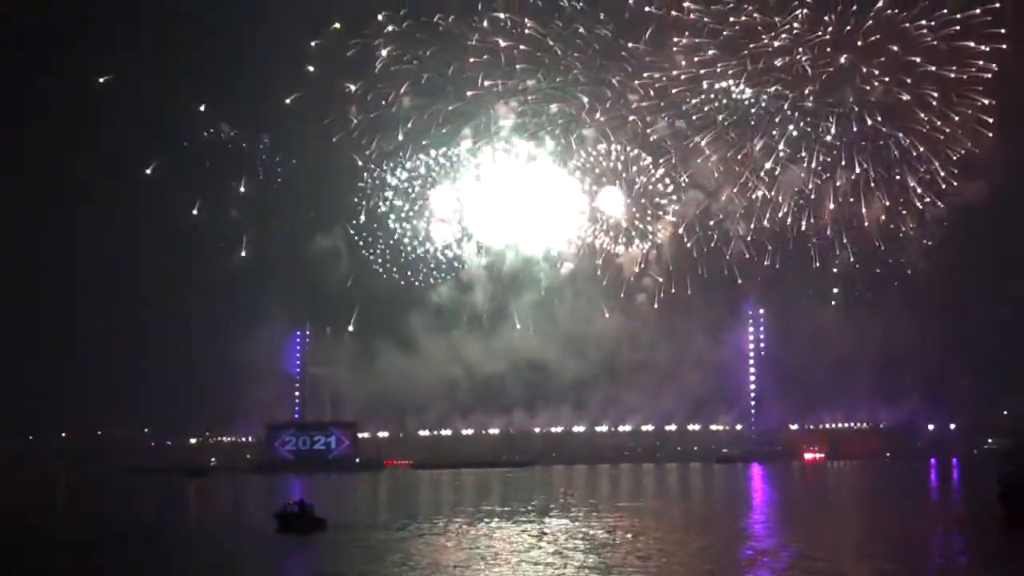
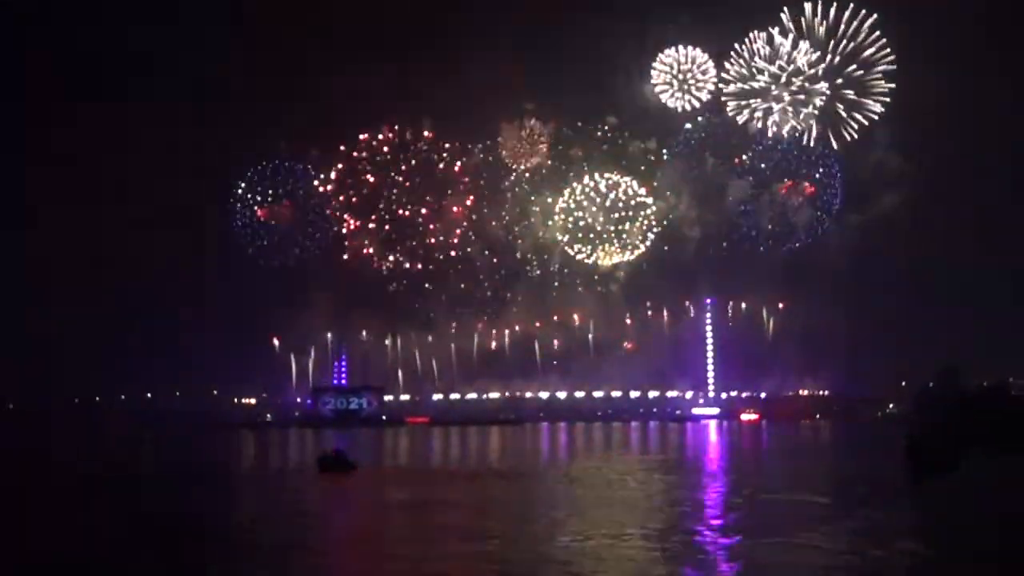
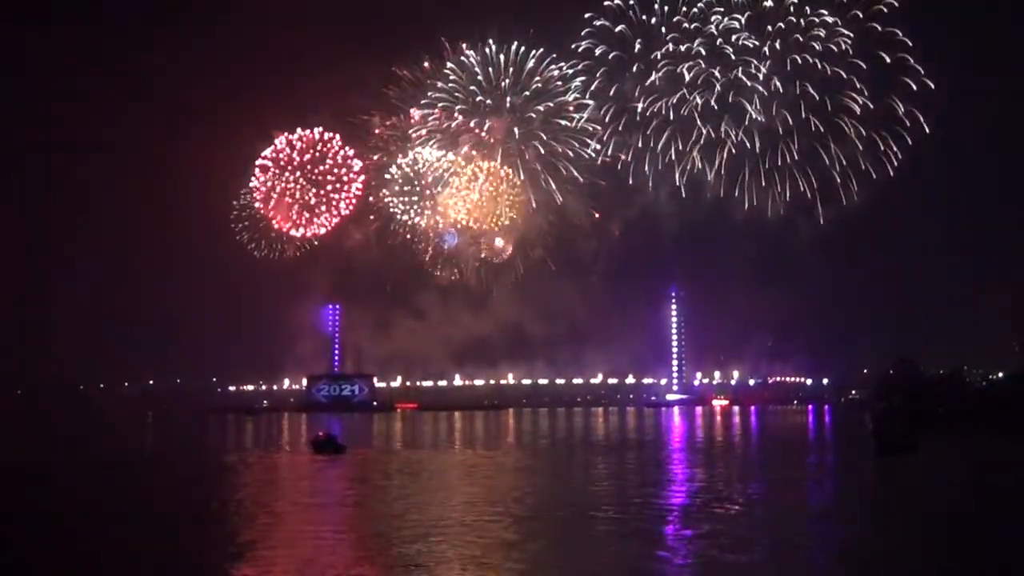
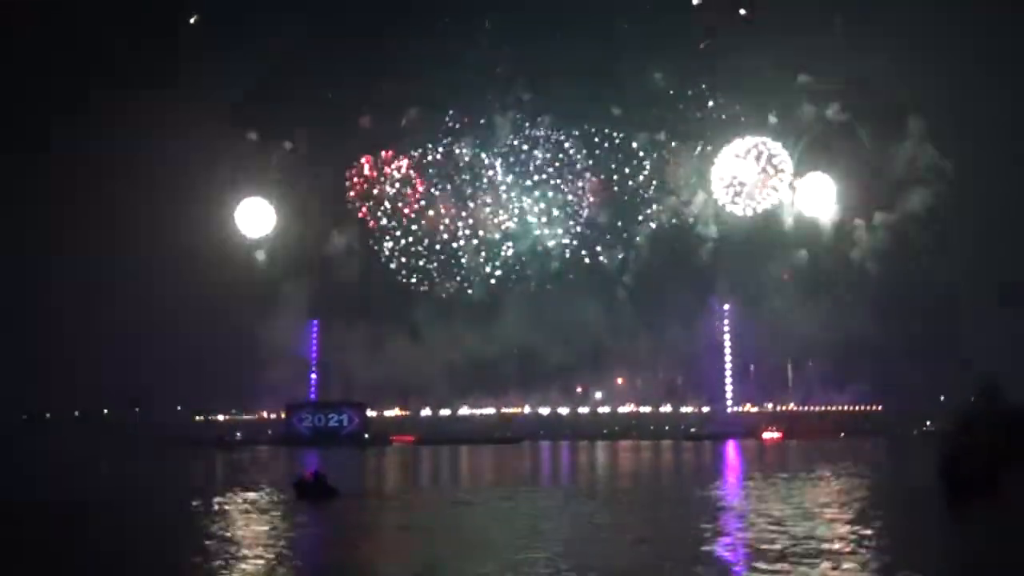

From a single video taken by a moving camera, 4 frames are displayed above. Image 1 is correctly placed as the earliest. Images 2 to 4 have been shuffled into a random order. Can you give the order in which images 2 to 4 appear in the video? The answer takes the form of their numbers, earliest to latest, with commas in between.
4, 2, 3
